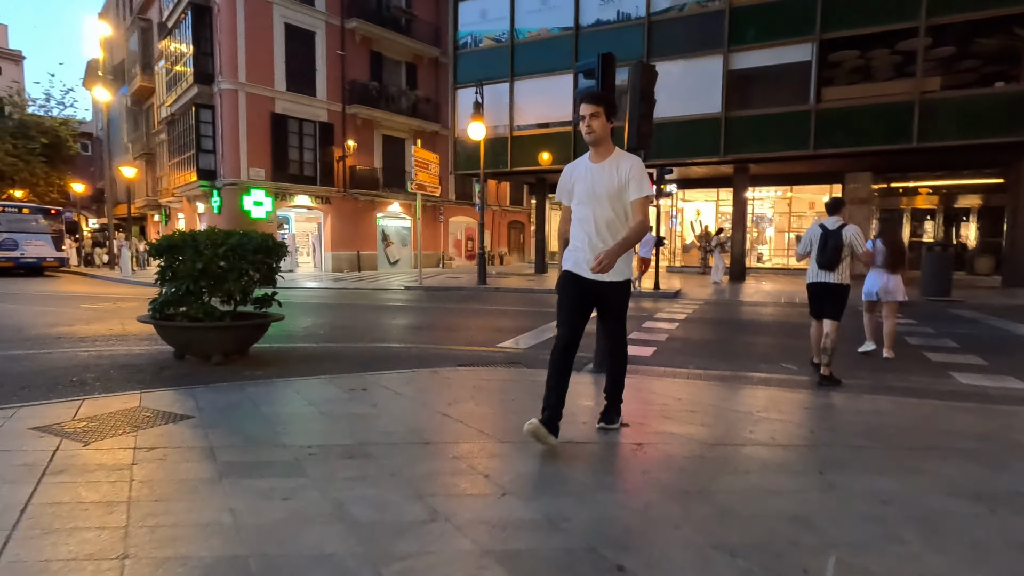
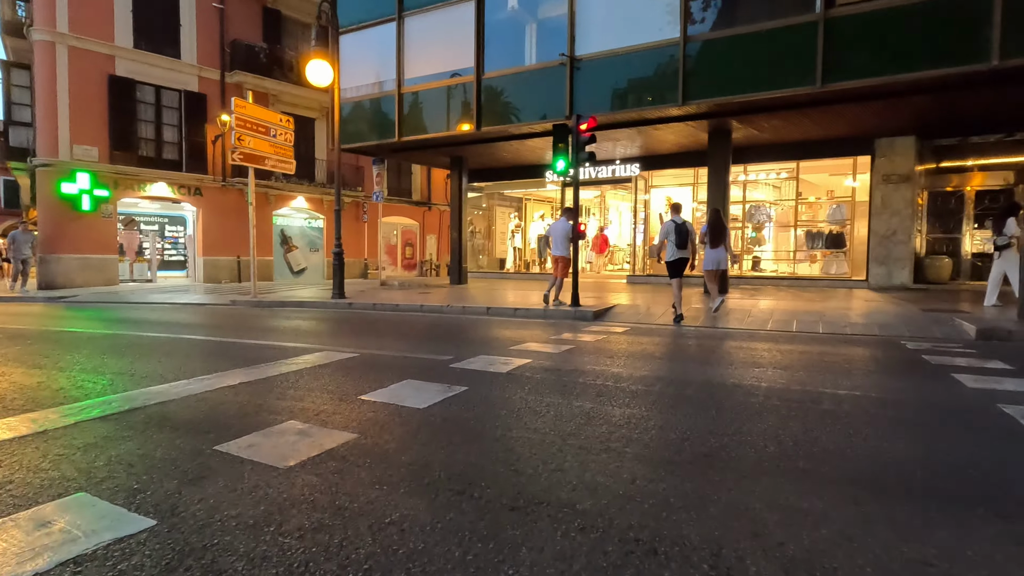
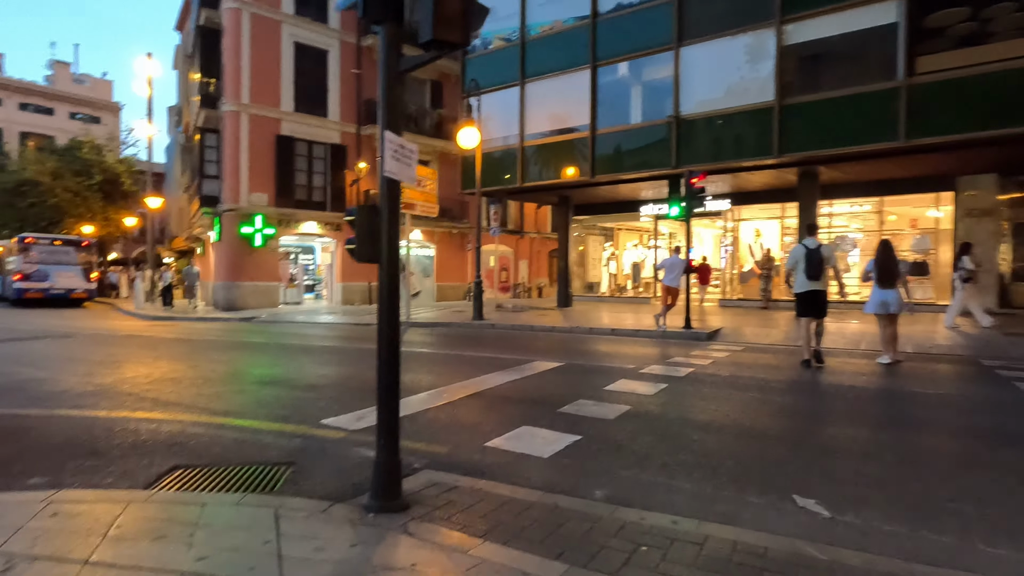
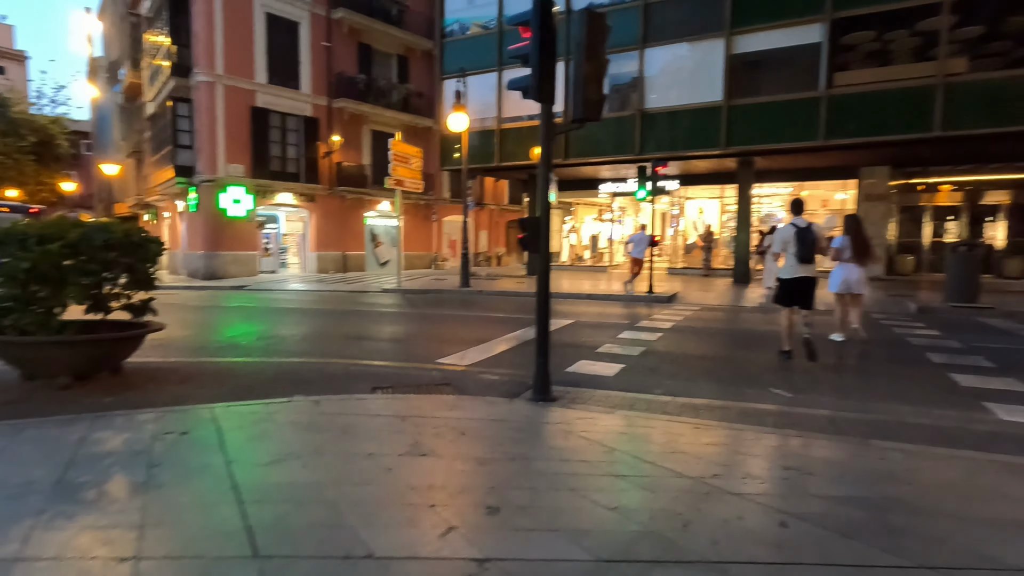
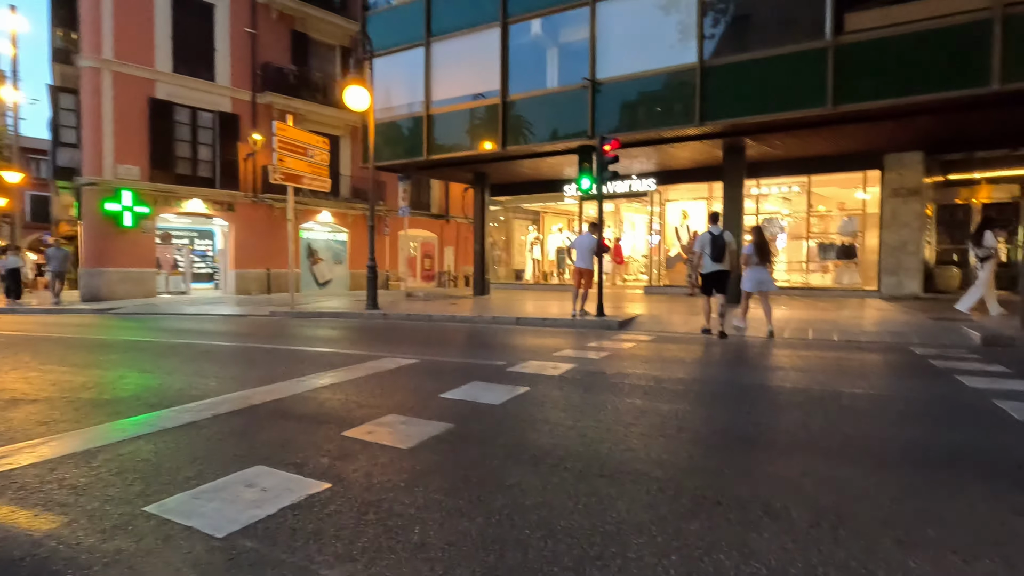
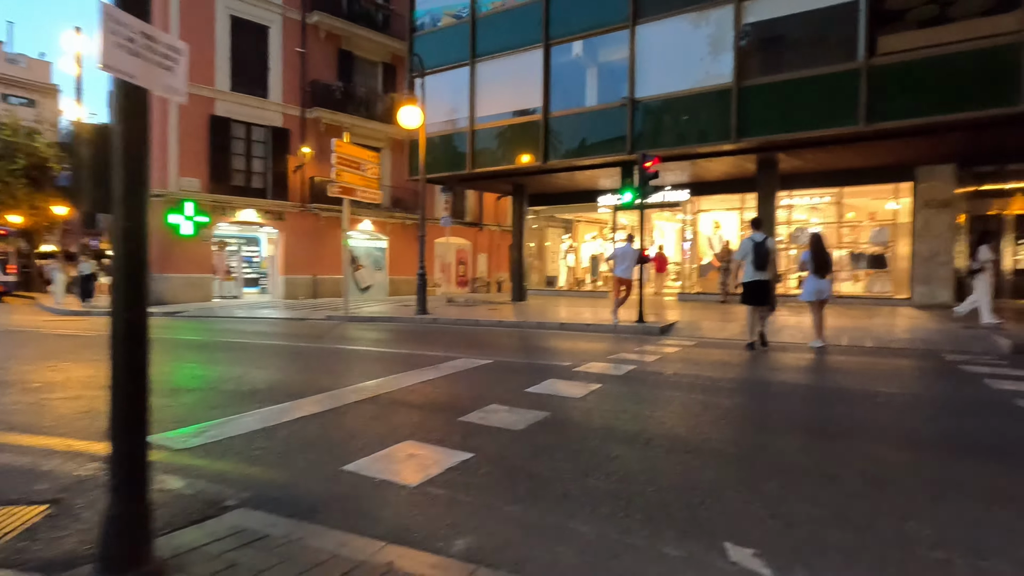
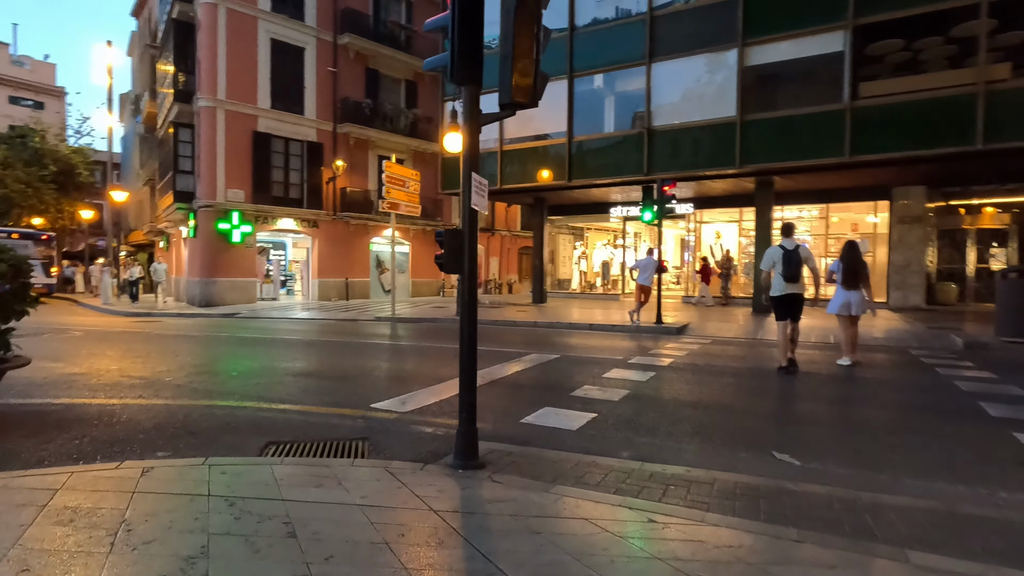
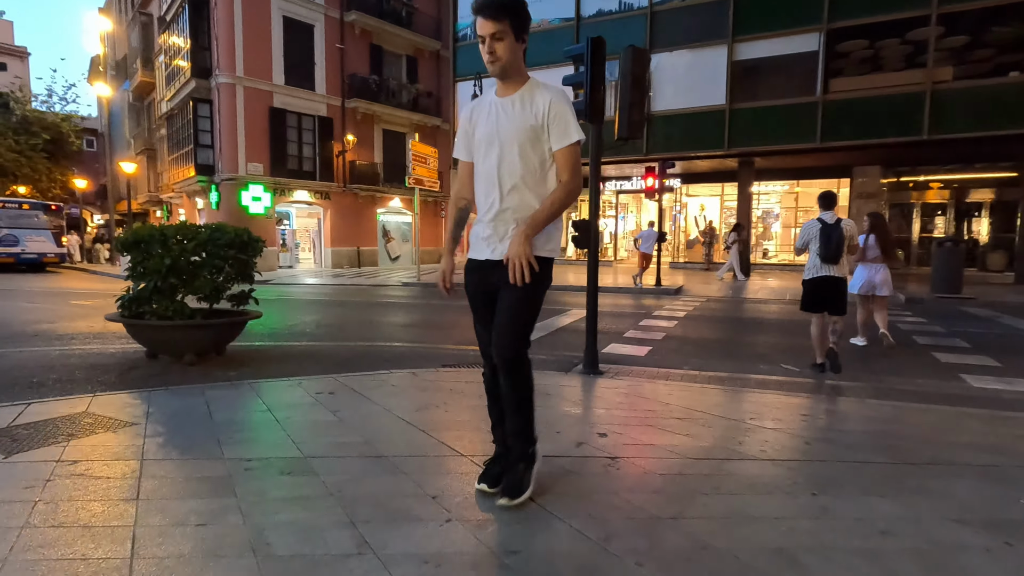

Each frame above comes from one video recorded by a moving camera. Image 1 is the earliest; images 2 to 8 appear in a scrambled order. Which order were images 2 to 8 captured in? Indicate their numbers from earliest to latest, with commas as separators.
8, 4, 7, 3, 6, 5, 2
